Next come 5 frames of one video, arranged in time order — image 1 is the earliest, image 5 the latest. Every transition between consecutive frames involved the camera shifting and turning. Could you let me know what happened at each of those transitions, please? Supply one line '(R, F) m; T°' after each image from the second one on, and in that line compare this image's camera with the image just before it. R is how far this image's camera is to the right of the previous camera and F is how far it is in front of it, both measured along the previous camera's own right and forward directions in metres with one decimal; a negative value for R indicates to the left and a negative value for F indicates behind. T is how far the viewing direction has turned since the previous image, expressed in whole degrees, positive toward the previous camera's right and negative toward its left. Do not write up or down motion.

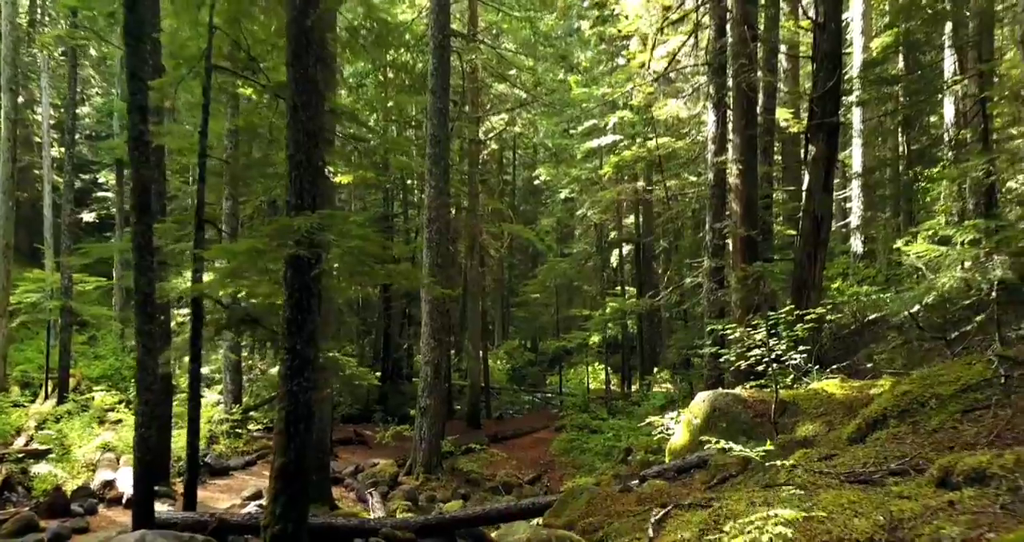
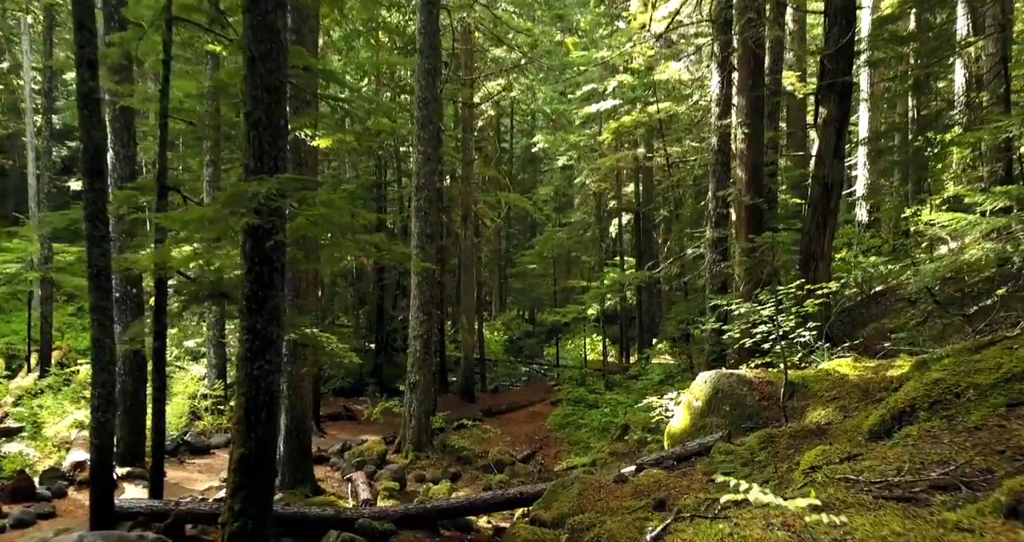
(+0.1, +0.6) m; 0°
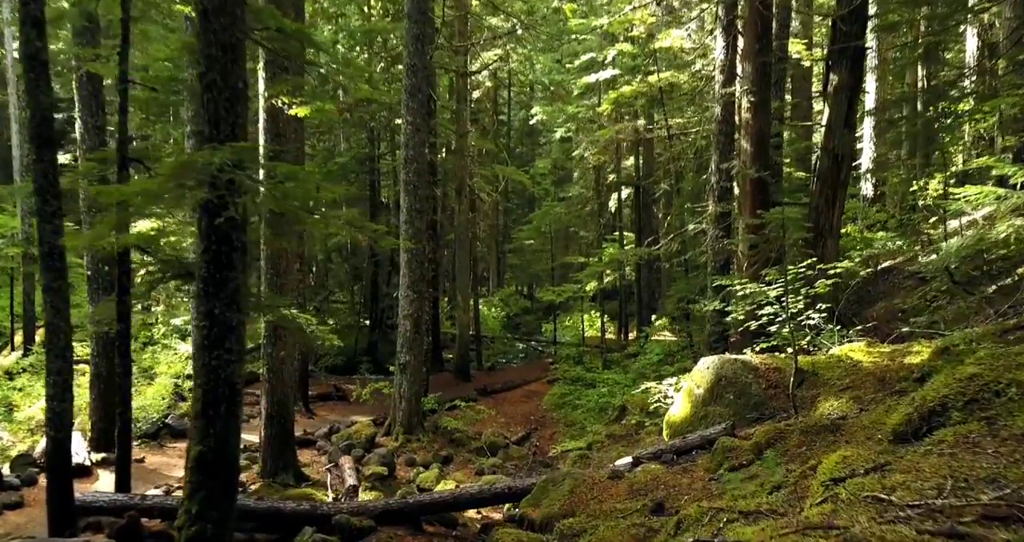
(+0.1, +0.5) m; 0°
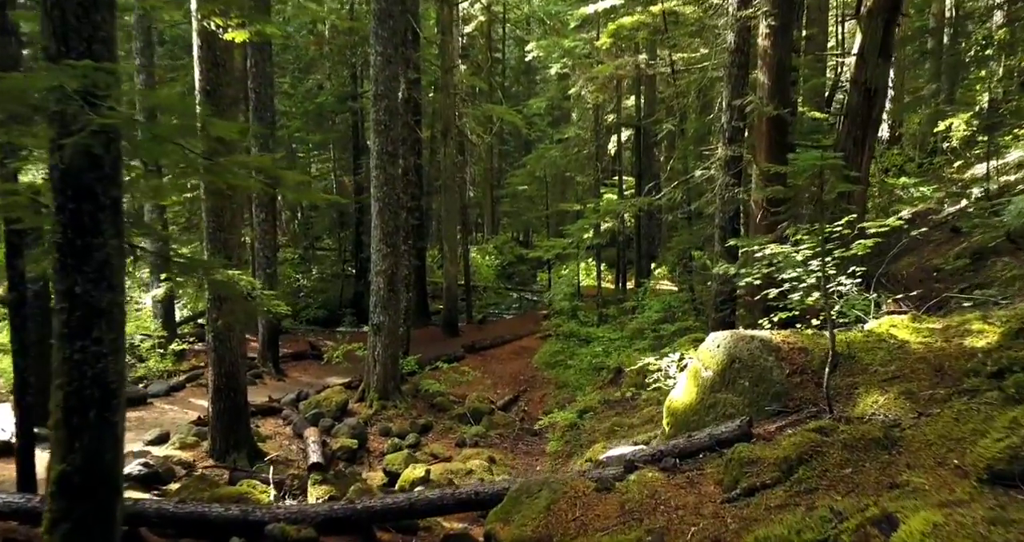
(+0.2, +1.2) m; 0°
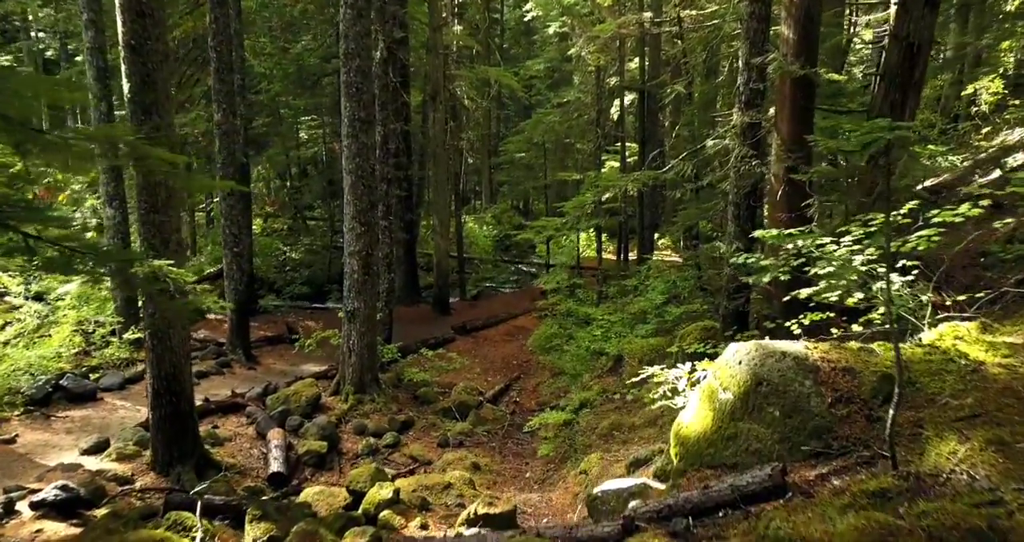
(+0.2, +1.1) m; 0°
